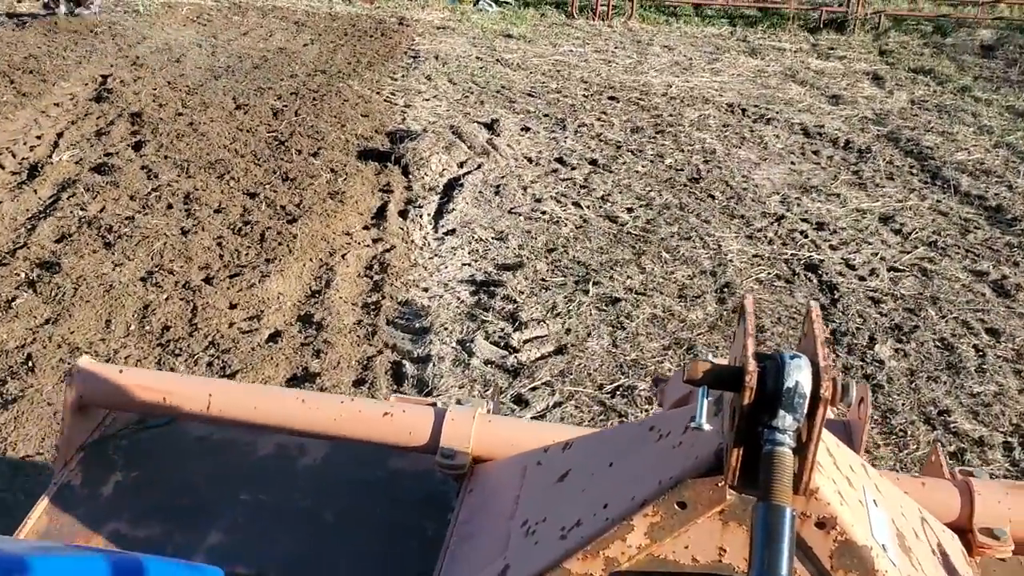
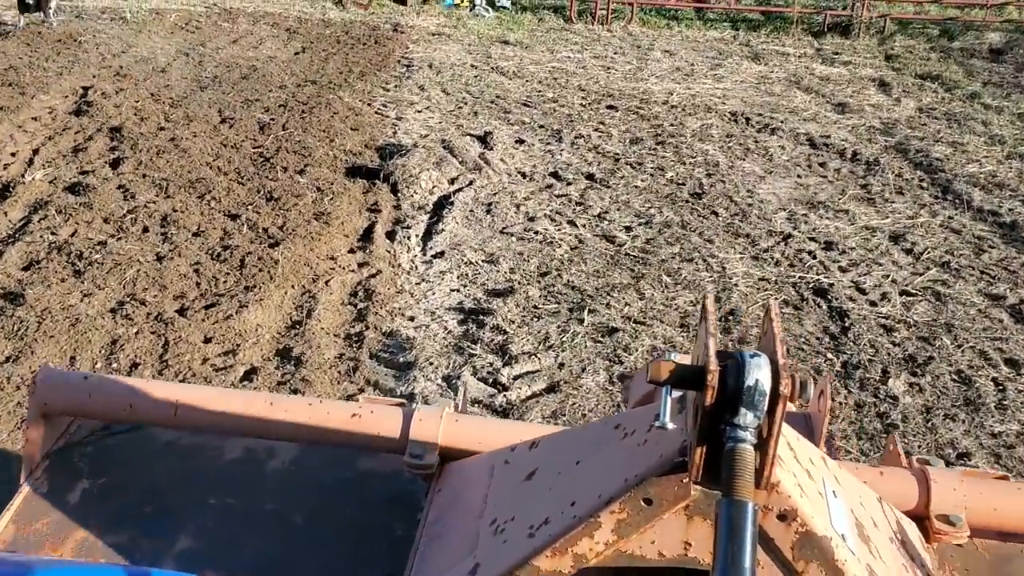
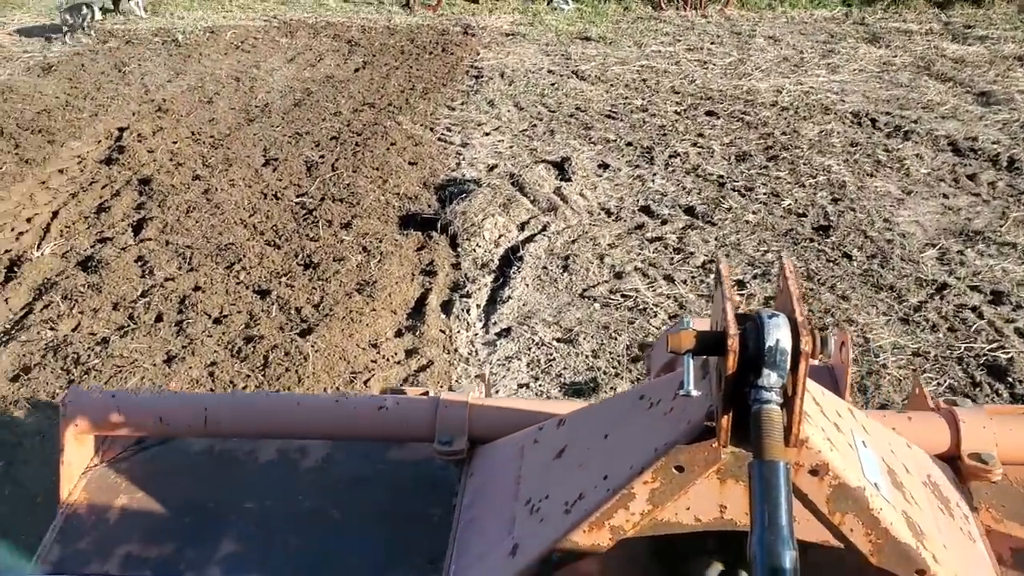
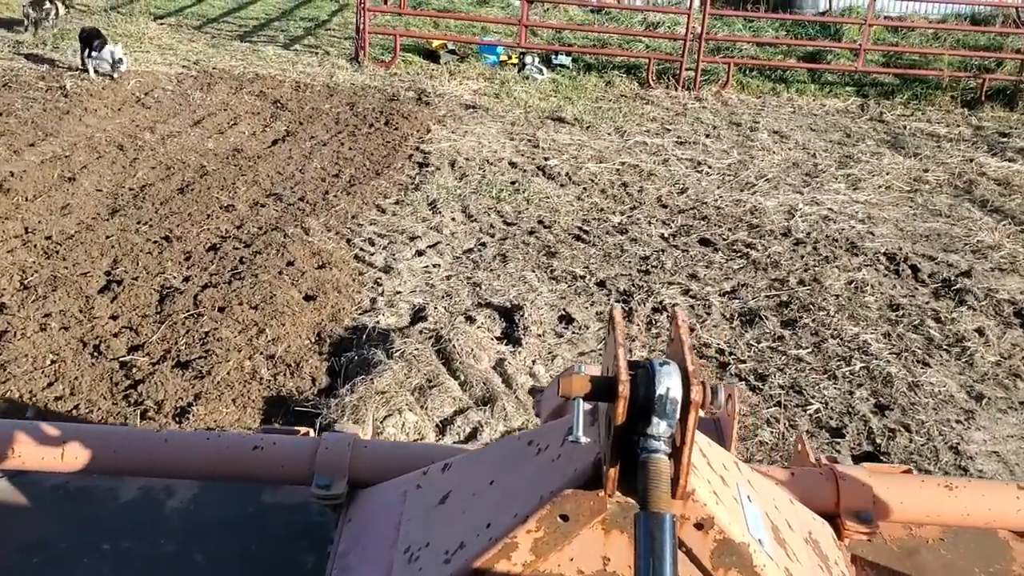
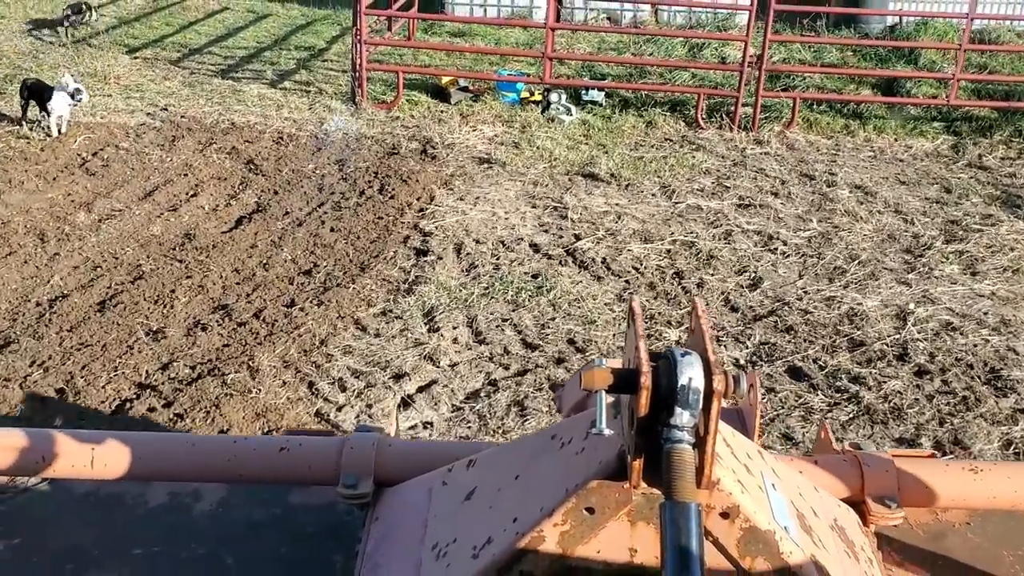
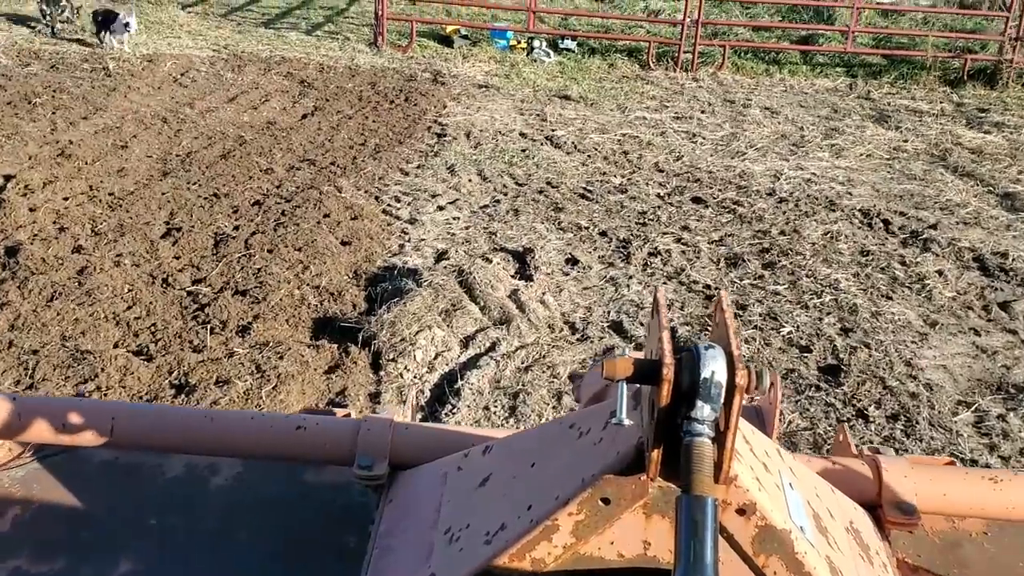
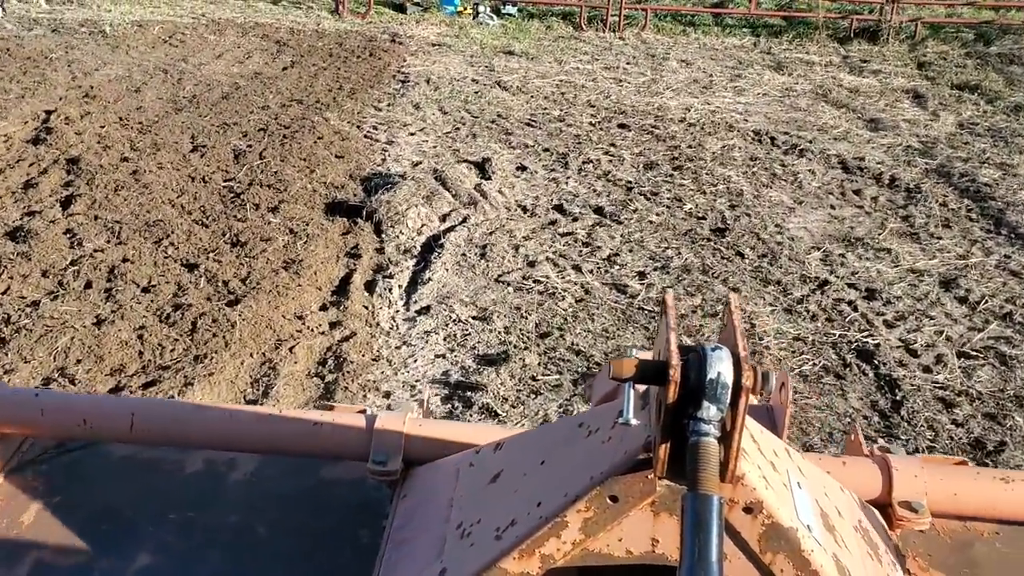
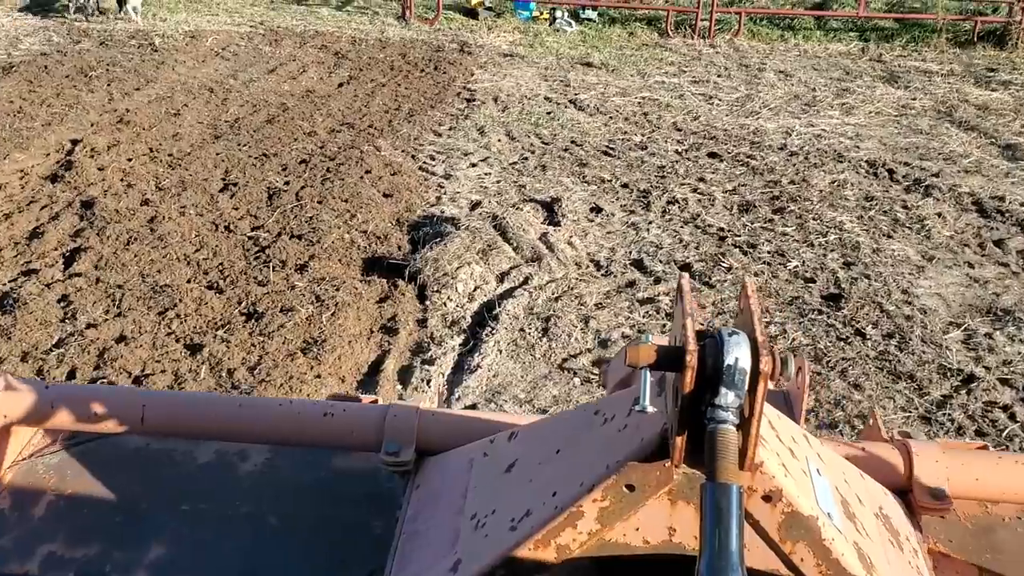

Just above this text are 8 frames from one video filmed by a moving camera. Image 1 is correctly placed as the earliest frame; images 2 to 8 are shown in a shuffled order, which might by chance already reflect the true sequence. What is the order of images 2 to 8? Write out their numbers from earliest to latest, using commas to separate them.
2, 7, 3, 8, 6, 4, 5
